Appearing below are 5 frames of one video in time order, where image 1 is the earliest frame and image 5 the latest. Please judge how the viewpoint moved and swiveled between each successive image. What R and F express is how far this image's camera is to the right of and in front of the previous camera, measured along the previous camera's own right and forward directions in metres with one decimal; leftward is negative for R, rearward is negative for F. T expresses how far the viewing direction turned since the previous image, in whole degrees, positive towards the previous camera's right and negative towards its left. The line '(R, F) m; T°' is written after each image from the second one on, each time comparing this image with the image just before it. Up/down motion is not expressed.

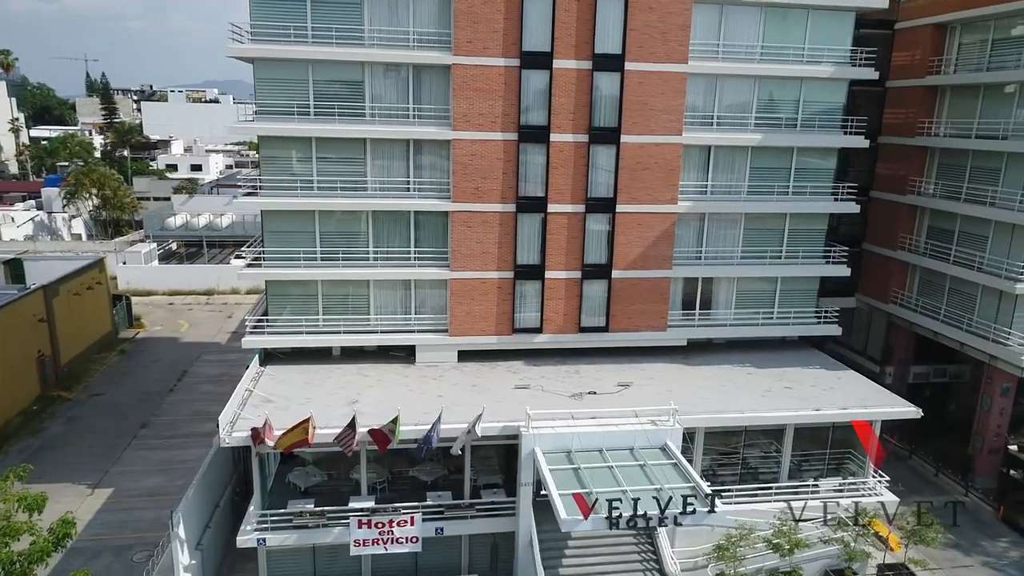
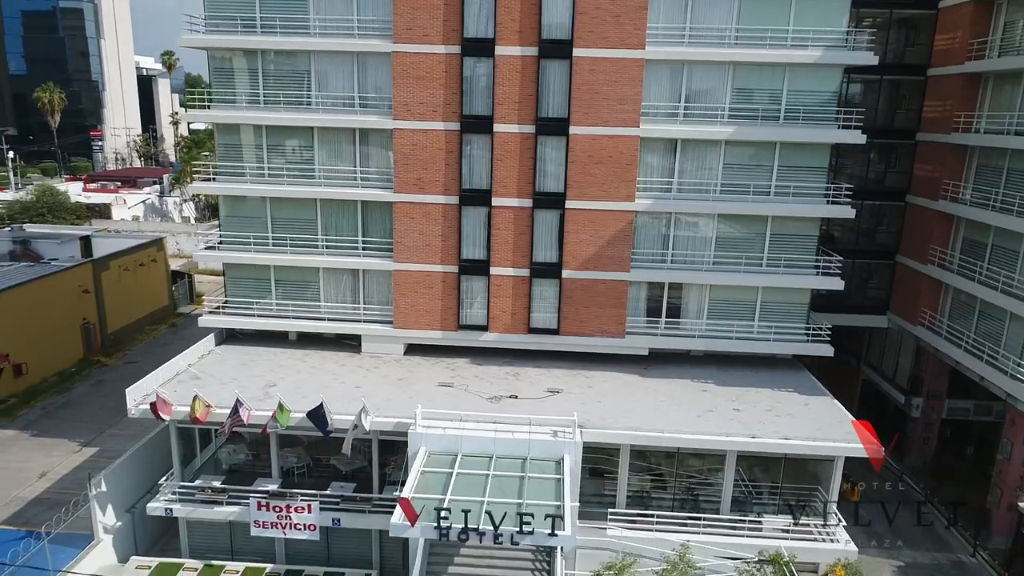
(+7.0, +1.6) m; -11°
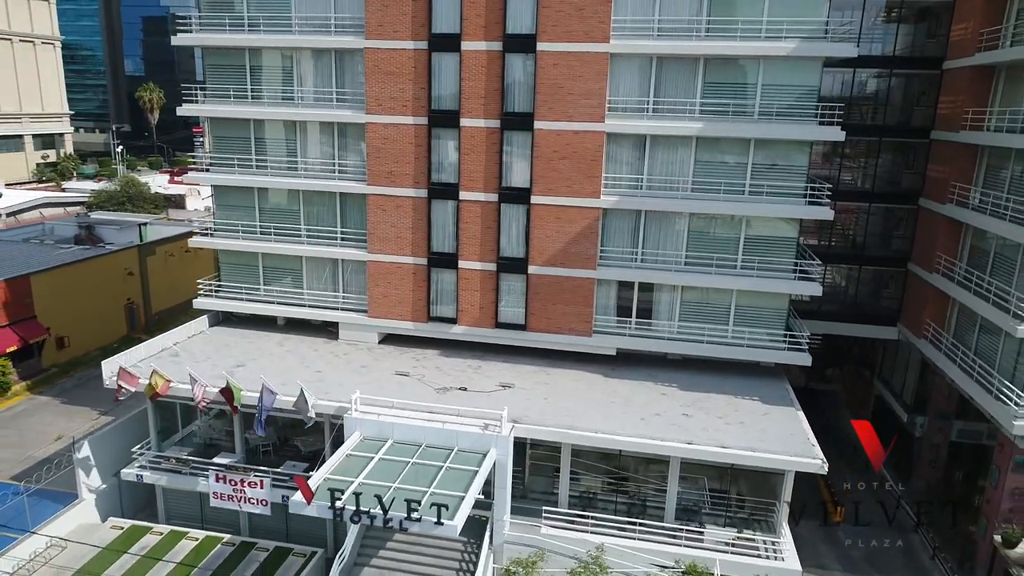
(+4.6, +0.2) m; -8°
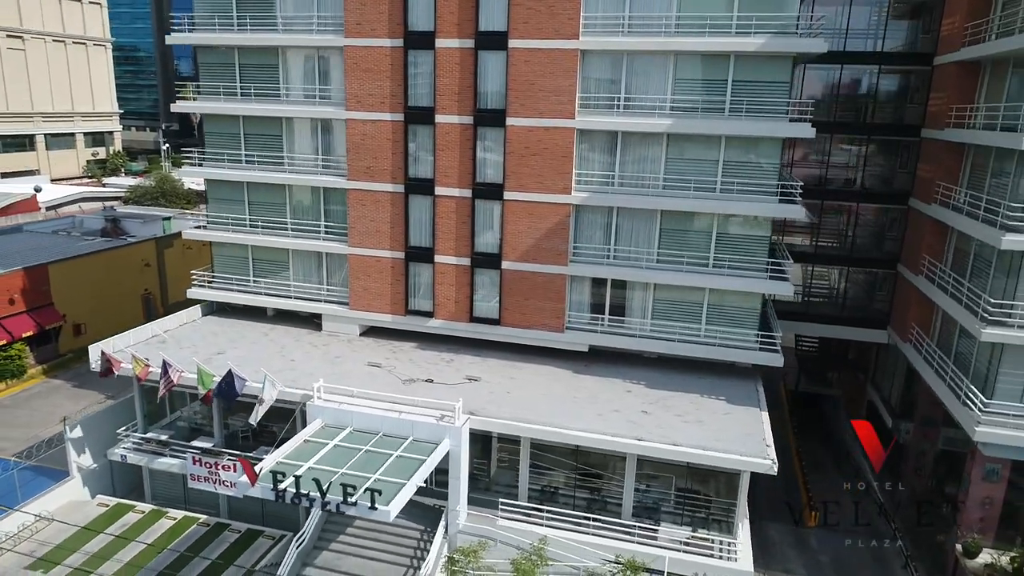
(+2.6, -0.2) m; -4°
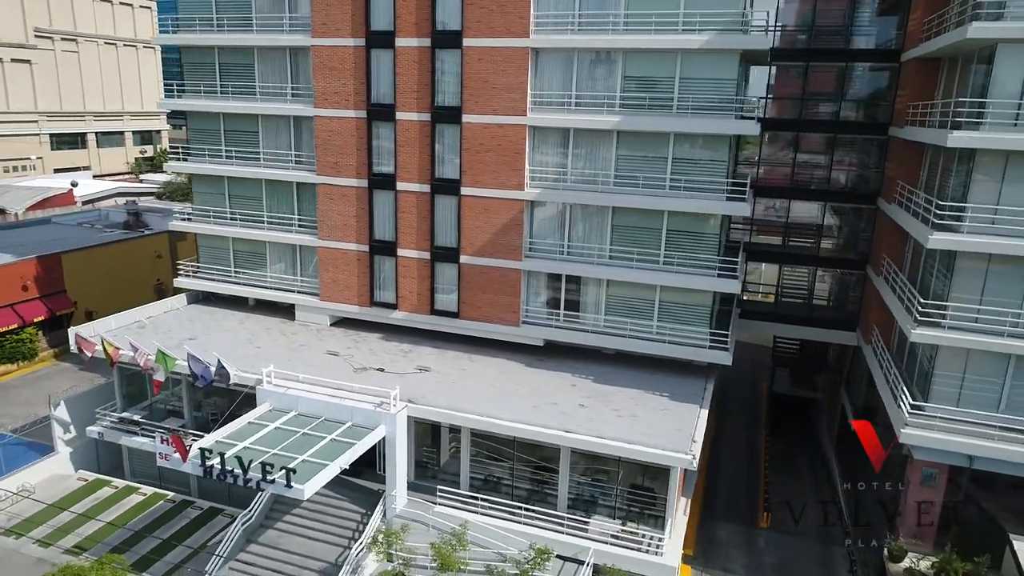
(+3.4, -0.3) m; -4°
